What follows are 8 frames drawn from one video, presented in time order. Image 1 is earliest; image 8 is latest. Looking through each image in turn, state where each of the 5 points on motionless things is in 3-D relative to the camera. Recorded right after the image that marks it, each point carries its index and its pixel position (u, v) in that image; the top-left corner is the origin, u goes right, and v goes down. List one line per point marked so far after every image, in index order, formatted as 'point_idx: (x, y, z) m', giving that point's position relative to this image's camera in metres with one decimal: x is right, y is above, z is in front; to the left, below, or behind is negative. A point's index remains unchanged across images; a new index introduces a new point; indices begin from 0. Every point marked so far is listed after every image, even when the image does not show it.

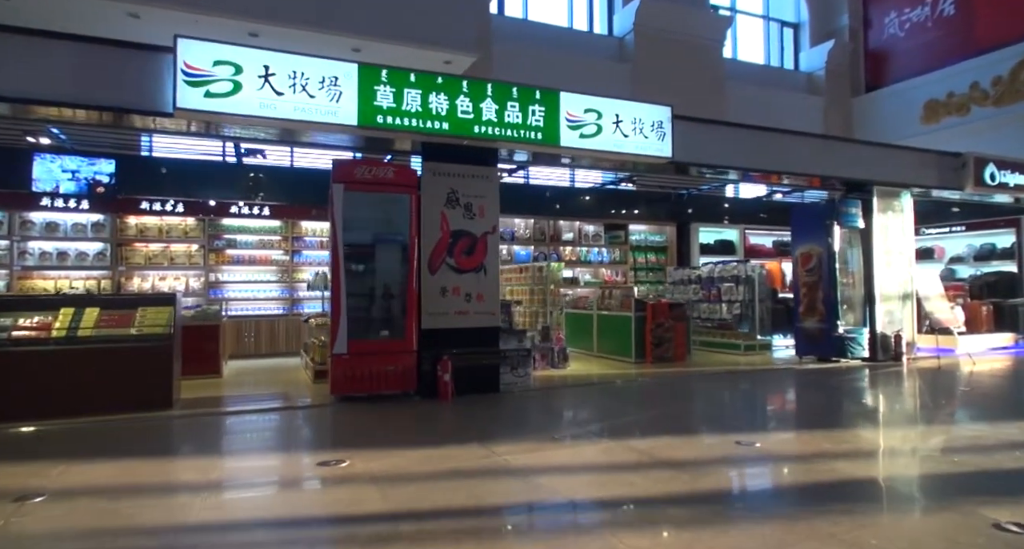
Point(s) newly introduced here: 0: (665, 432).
0: (+1.3, -1.3, +5.1) m
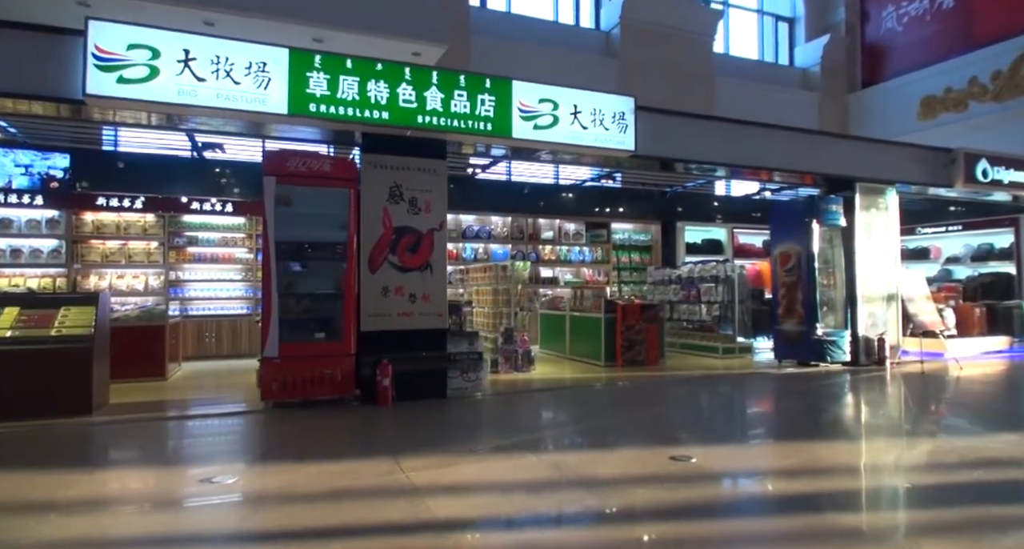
0: (+0.8, -1.3, +4.8) m
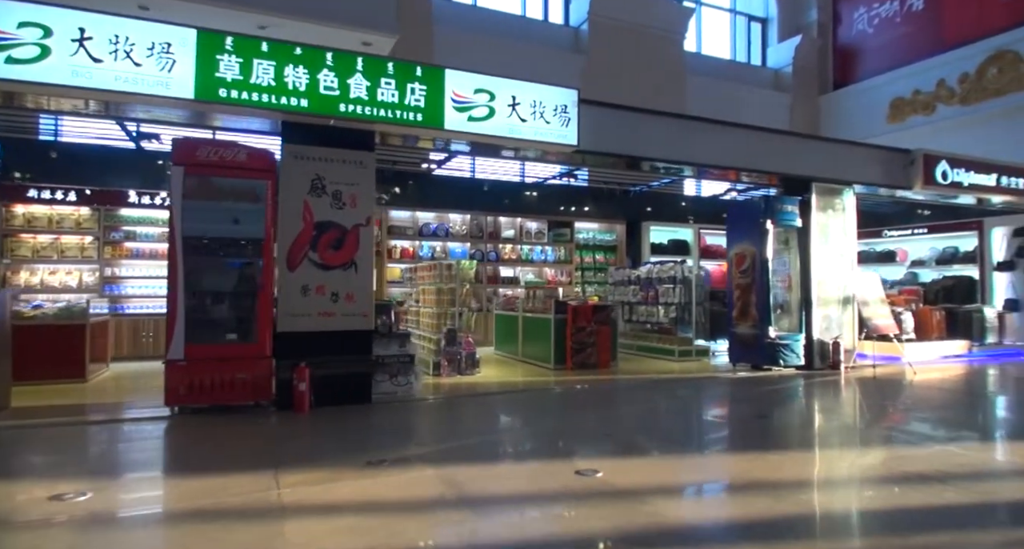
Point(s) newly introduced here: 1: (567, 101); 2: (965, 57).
0: (+0.2, -1.3, +4.5) m
1: (+0.6, +1.7, +6.0) m
2: (+9.2, +4.4, +12.1) m
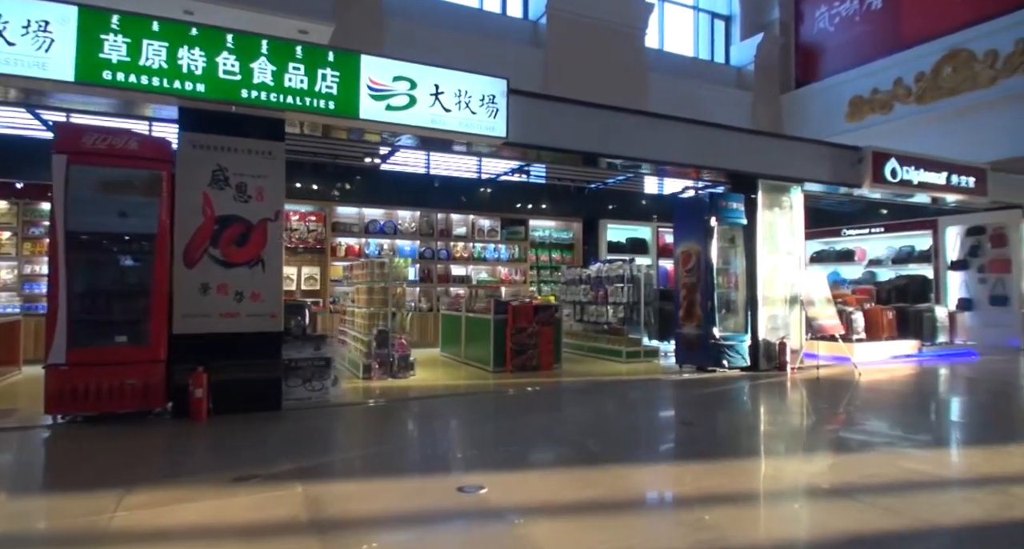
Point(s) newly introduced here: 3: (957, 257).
0: (-0.5, -1.3, +4.2) m
1: (-0.2, +1.8, +5.7) m
2: (+8.3, +4.4, +12.1) m
3: (+8.4, +0.3, +11.3) m
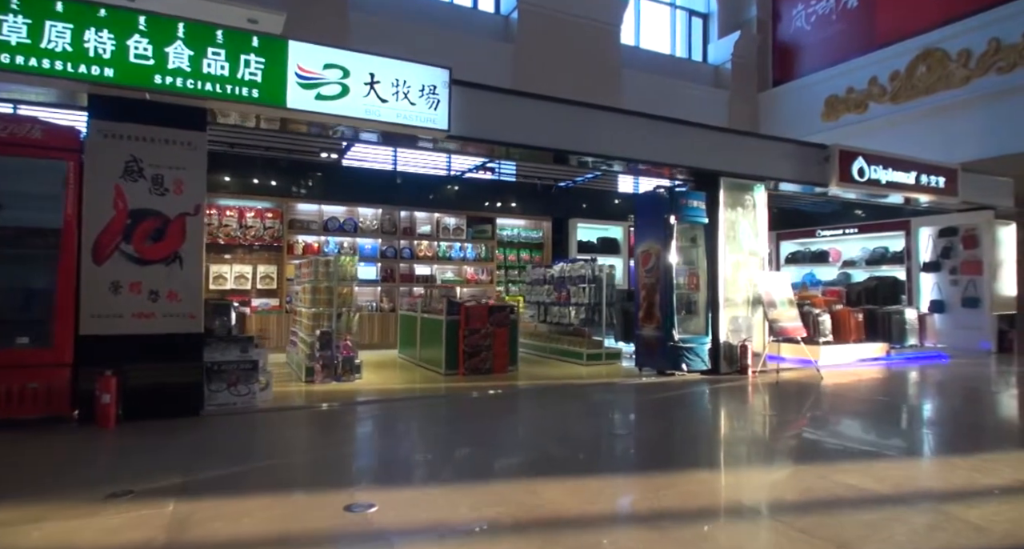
0: (-1.0, -1.3, +4.0) m
1: (-0.7, +1.8, +5.5) m
2: (+7.7, +4.4, +11.9) m
3: (+7.8, +0.3, +11.2) m
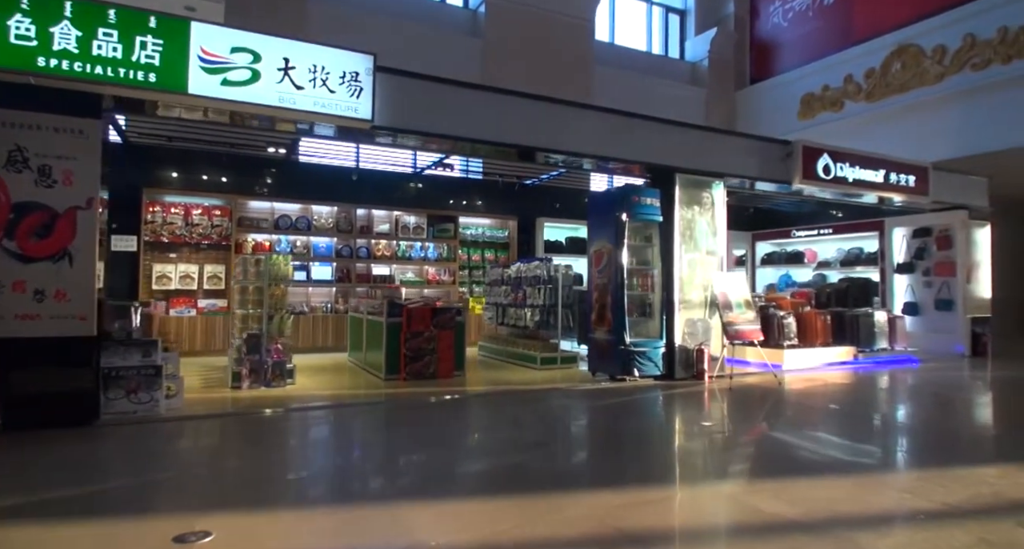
0: (-1.6, -1.3, +3.6) m
1: (-1.3, +1.8, +5.1) m
2: (+7.0, +4.4, +11.7) m
3: (+7.2, +0.3, +10.9) m
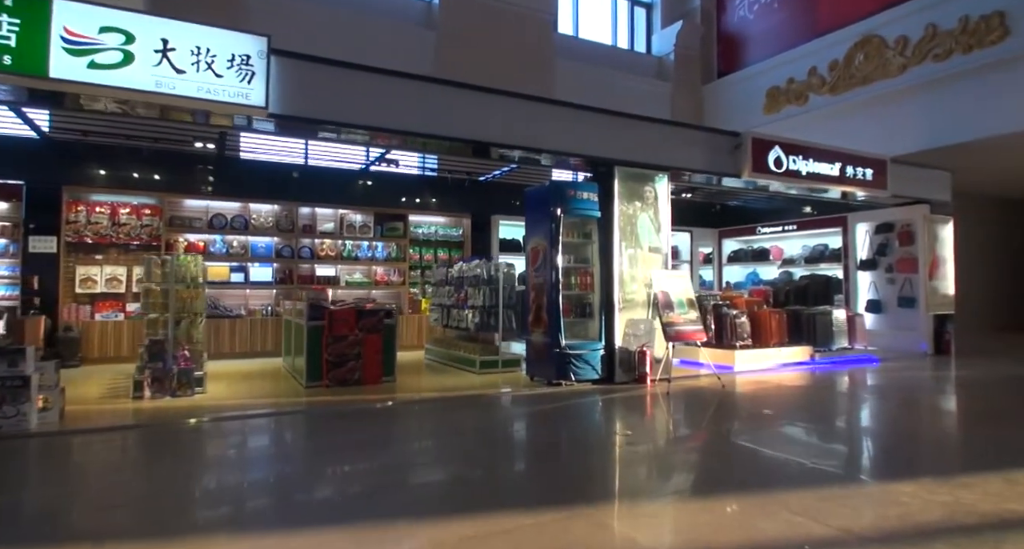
0: (-2.3, -1.3, +3.2) m
1: (-2.1, +1.8, +4.7) m
2: (+6.1, +4.4, +11.4) m
3: (+6.3, +0.3, +10.6) m
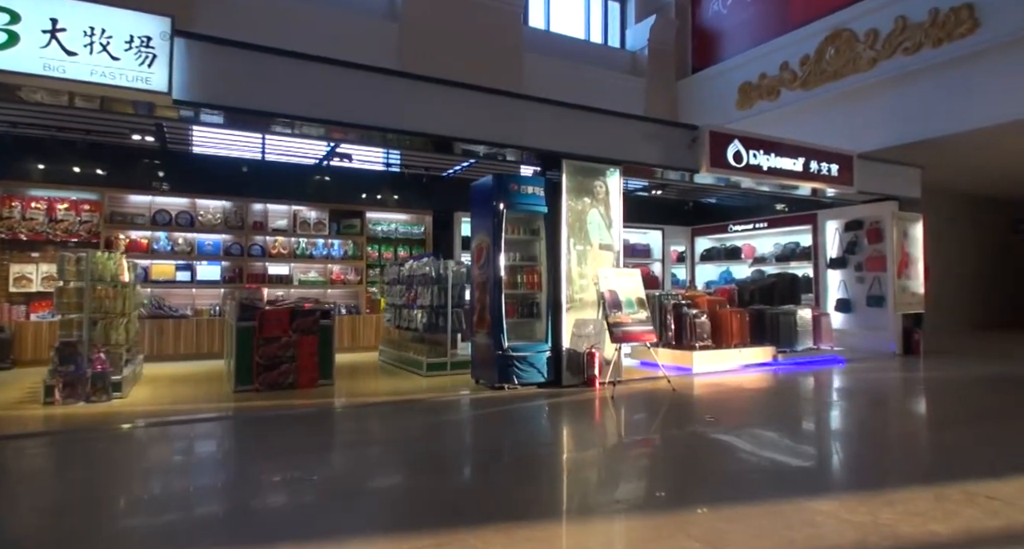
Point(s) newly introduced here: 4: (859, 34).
0: (-2.9, -1.3, +2.9) m
1: (-2.6, +1.8, +4.4) m
2: (+5.5, +4.4, +11.2) m
3: (+5.7, +0.4, +10.4) m
4: (+5.9, +4.1, +10.2) m
